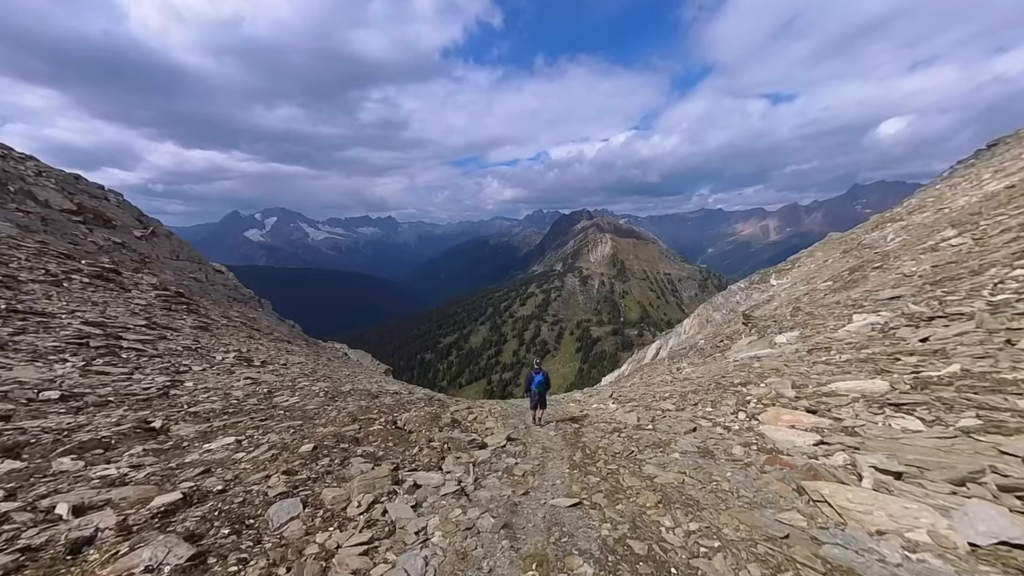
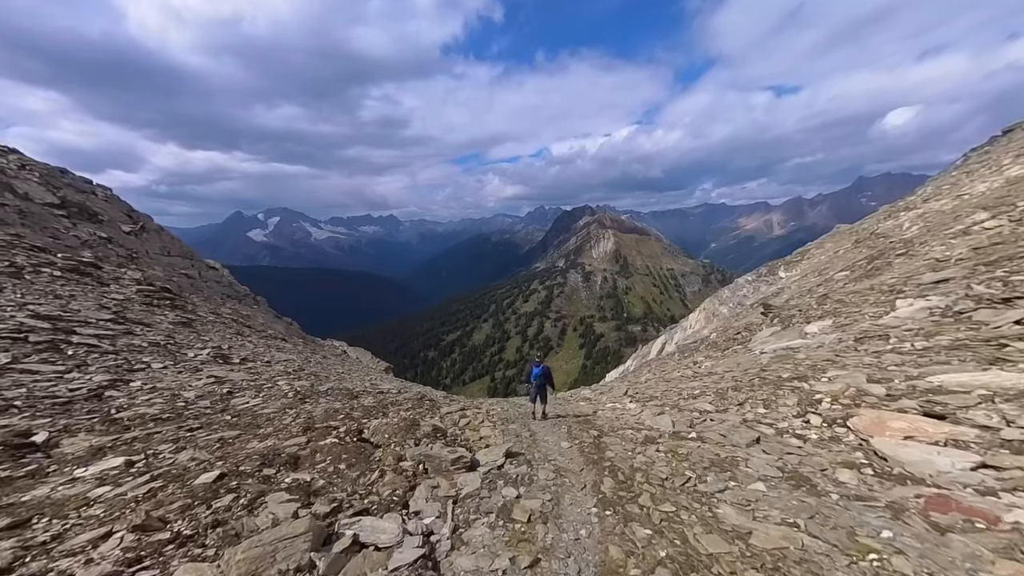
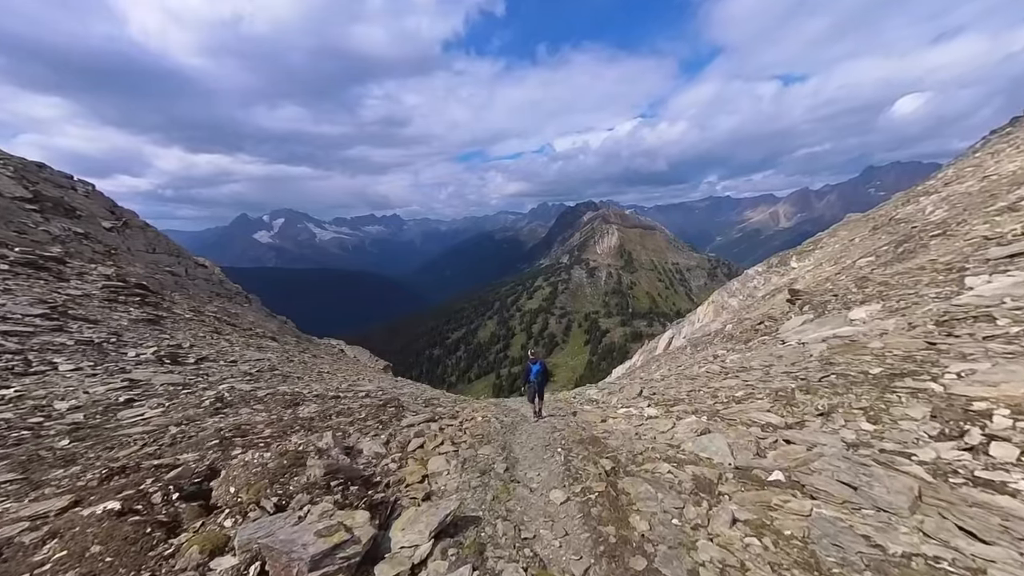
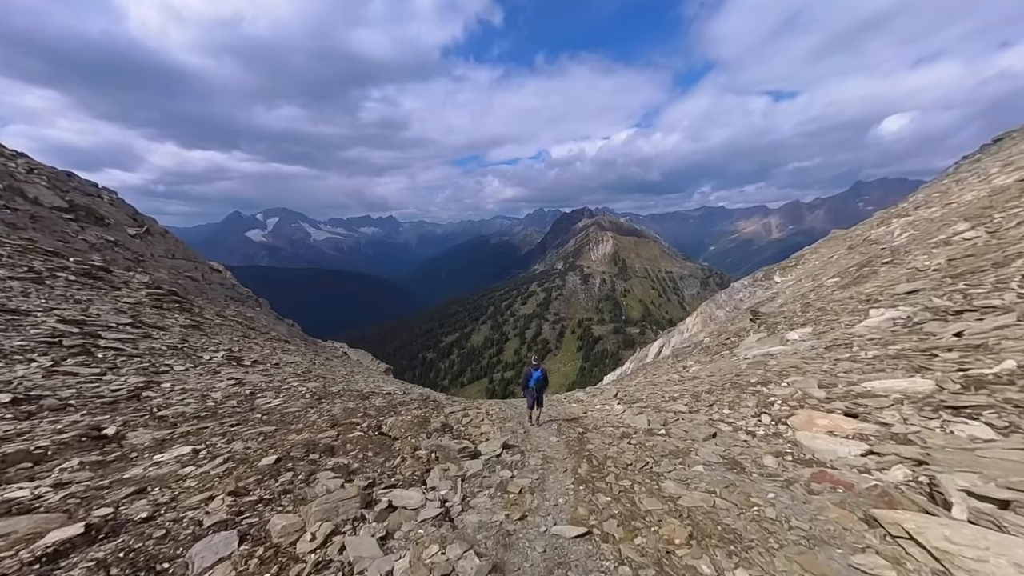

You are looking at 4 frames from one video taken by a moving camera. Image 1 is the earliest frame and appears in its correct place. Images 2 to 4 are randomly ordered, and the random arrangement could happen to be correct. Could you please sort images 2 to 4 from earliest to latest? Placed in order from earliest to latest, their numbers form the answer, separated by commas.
4, 2, 3
